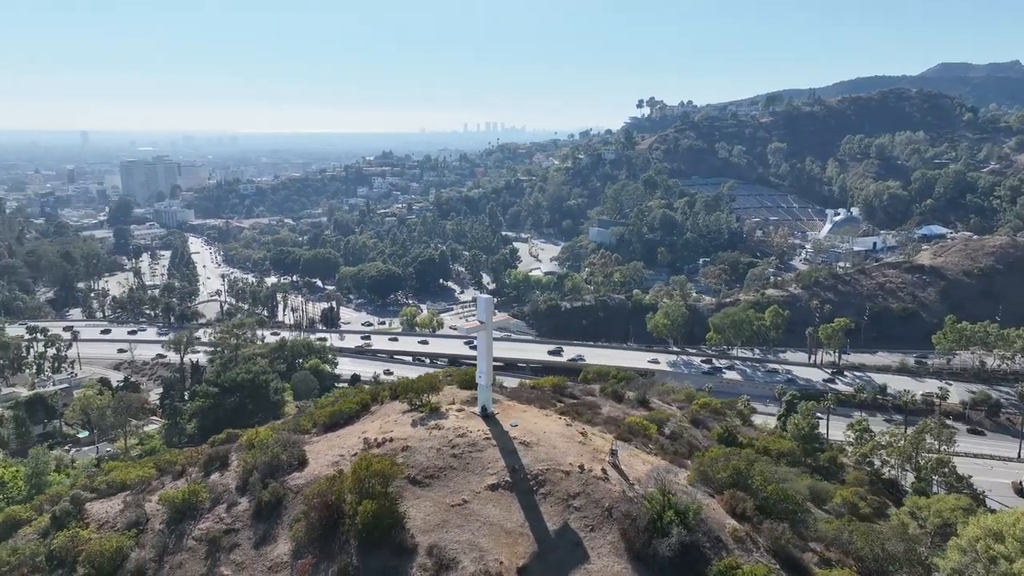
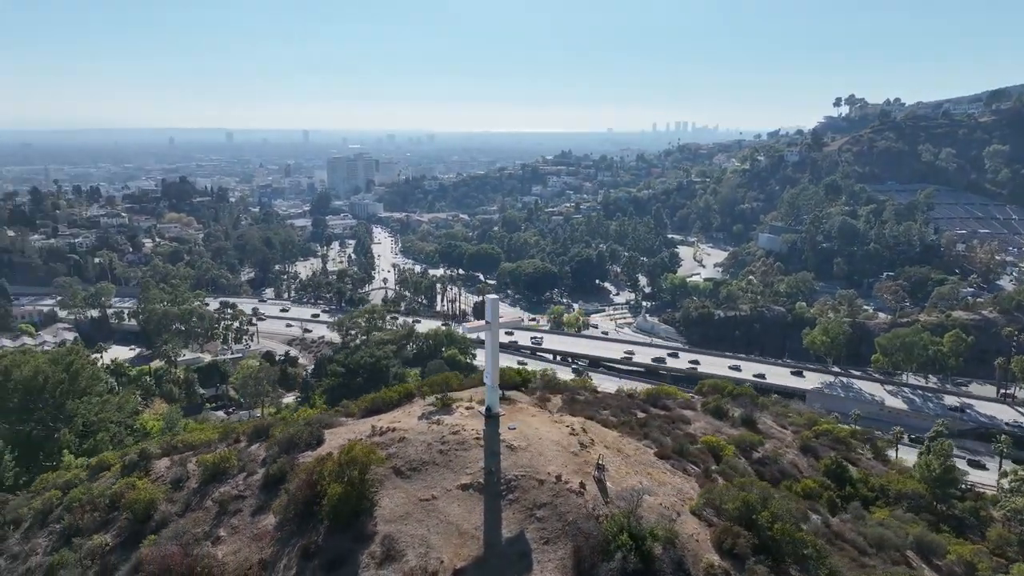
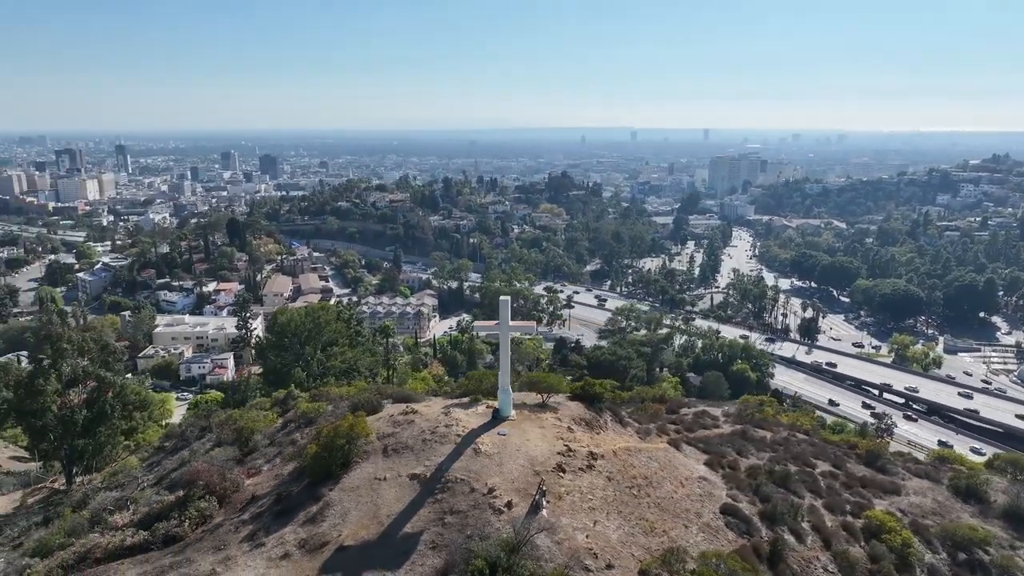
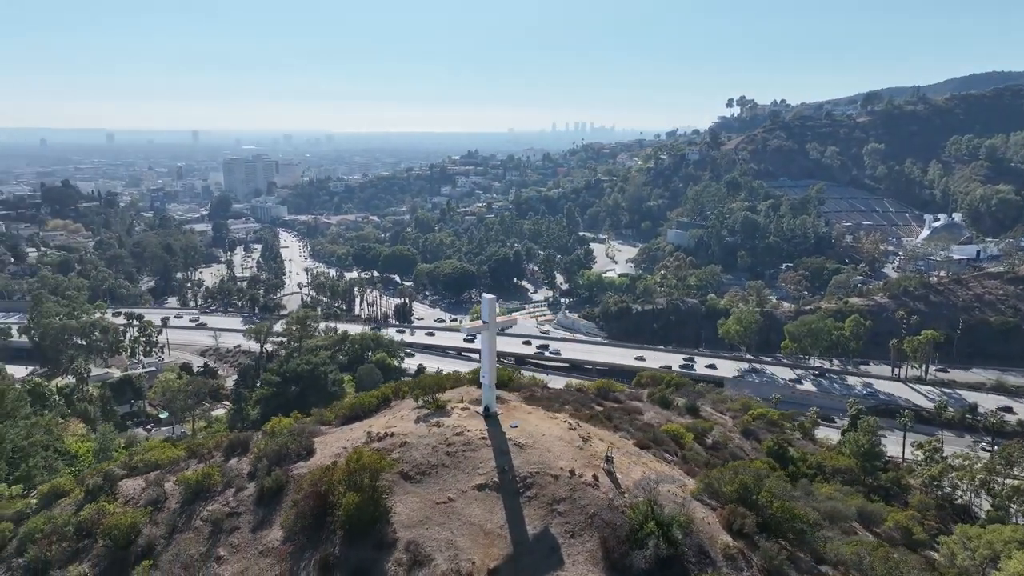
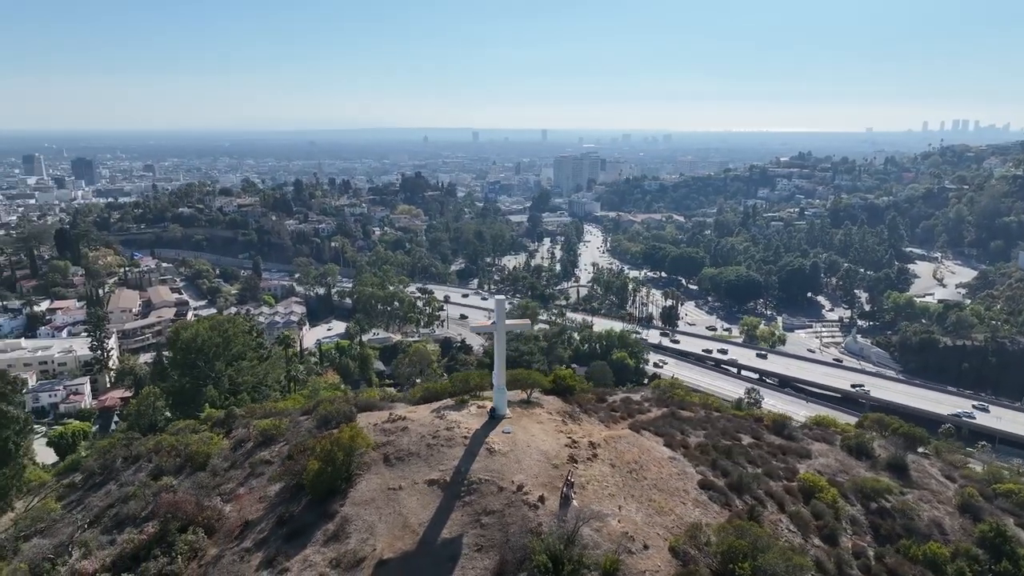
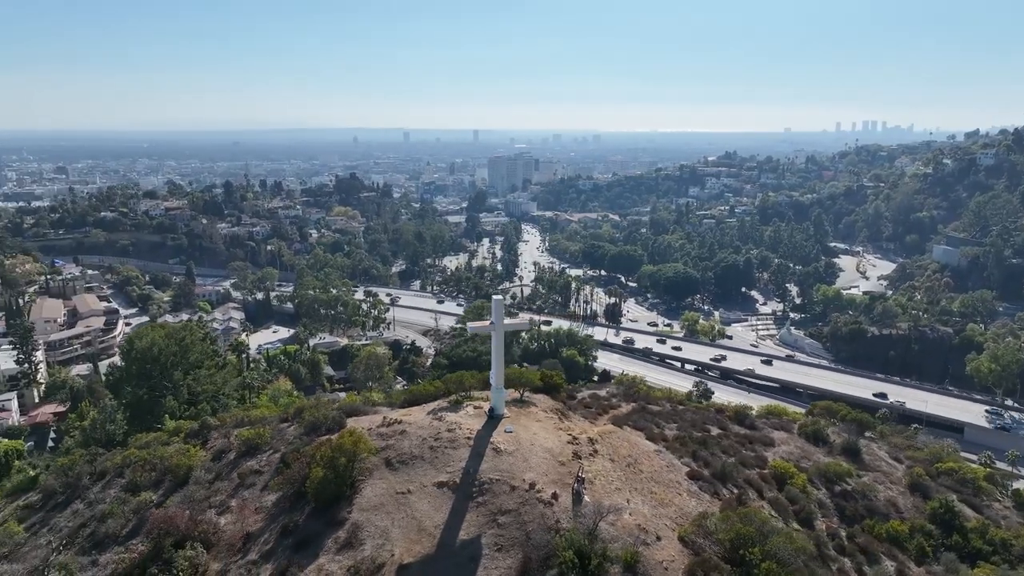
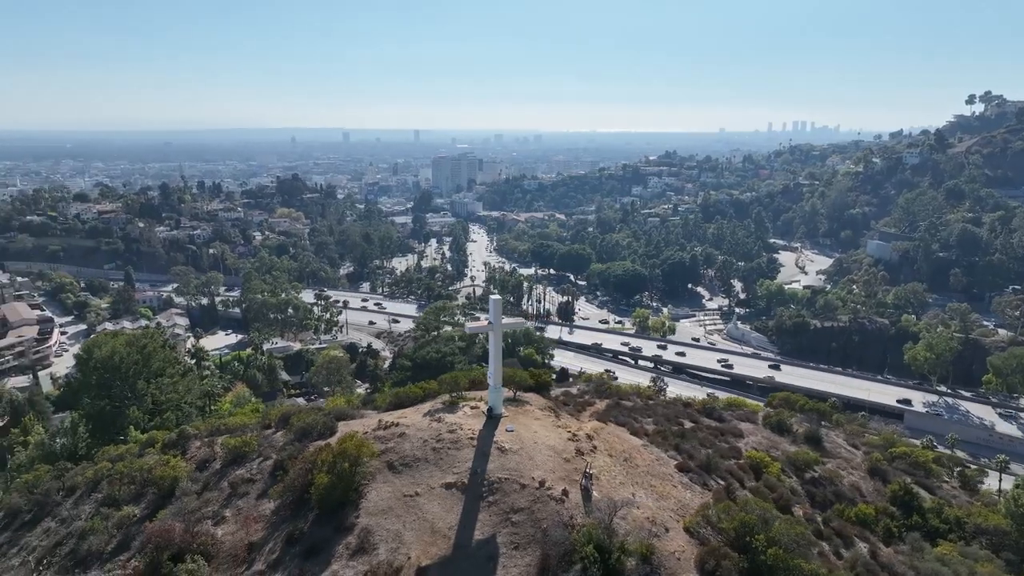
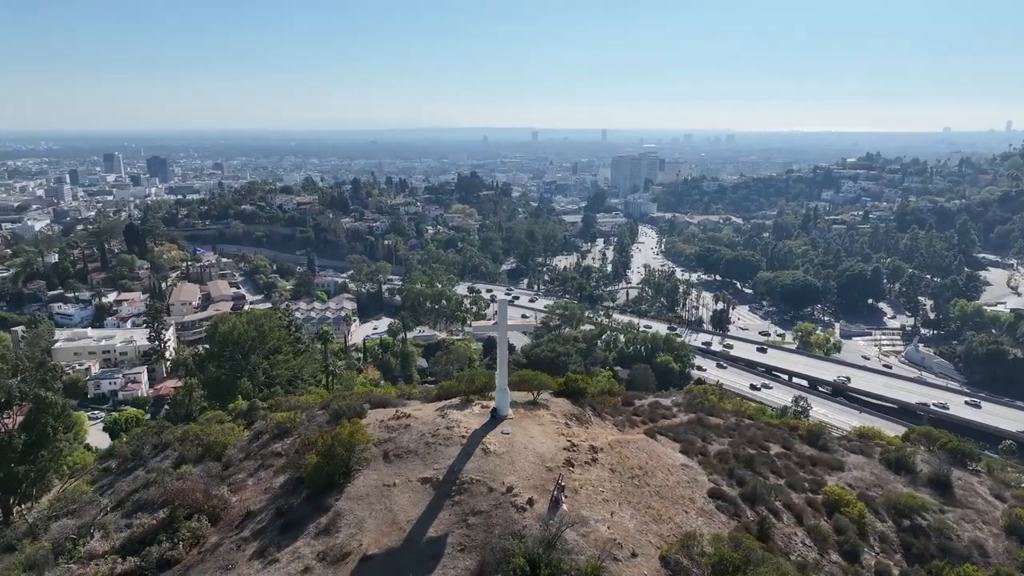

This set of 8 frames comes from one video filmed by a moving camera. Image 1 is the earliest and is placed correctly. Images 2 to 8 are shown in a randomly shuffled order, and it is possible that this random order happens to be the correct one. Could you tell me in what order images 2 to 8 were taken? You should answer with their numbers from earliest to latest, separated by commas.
4, 2, 7, 6, 5, 8, 3
